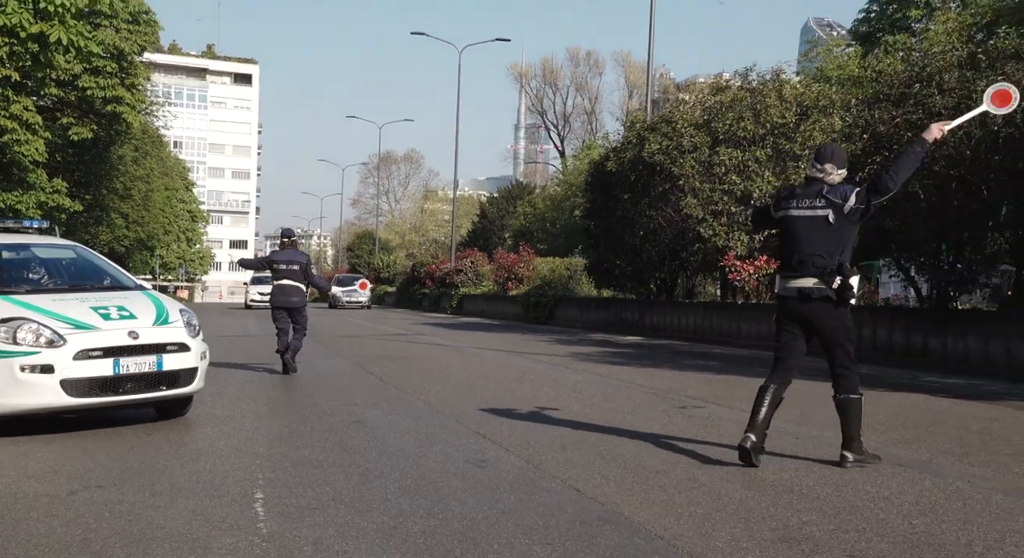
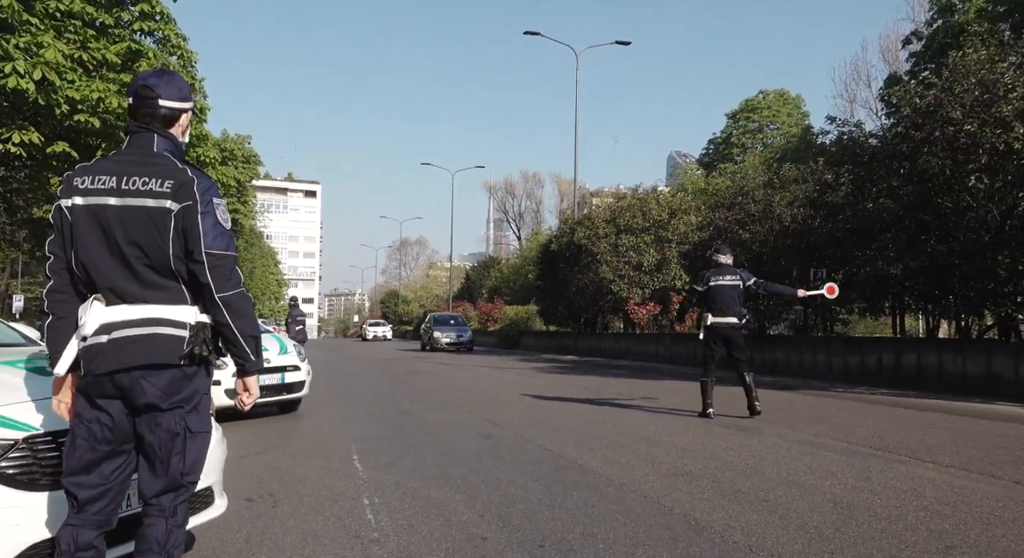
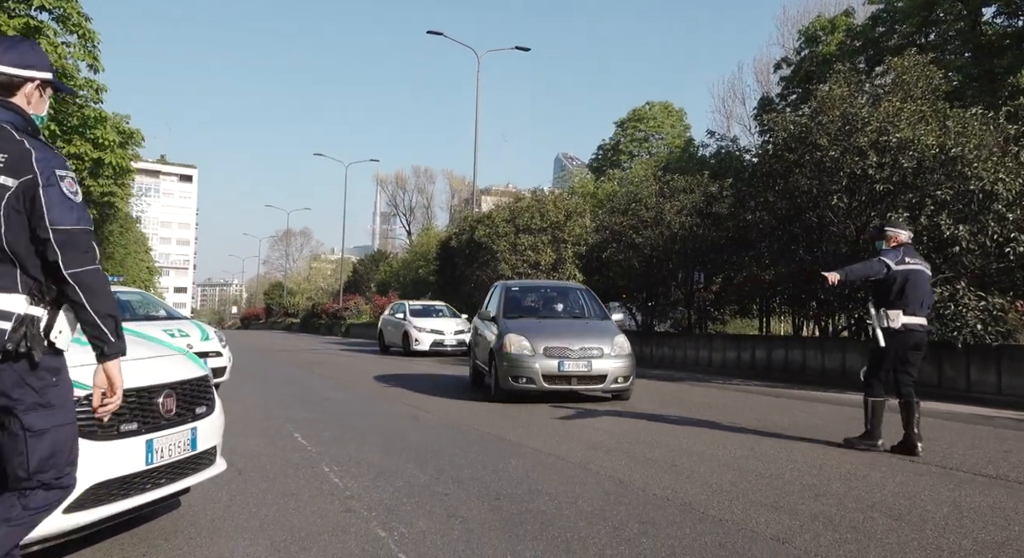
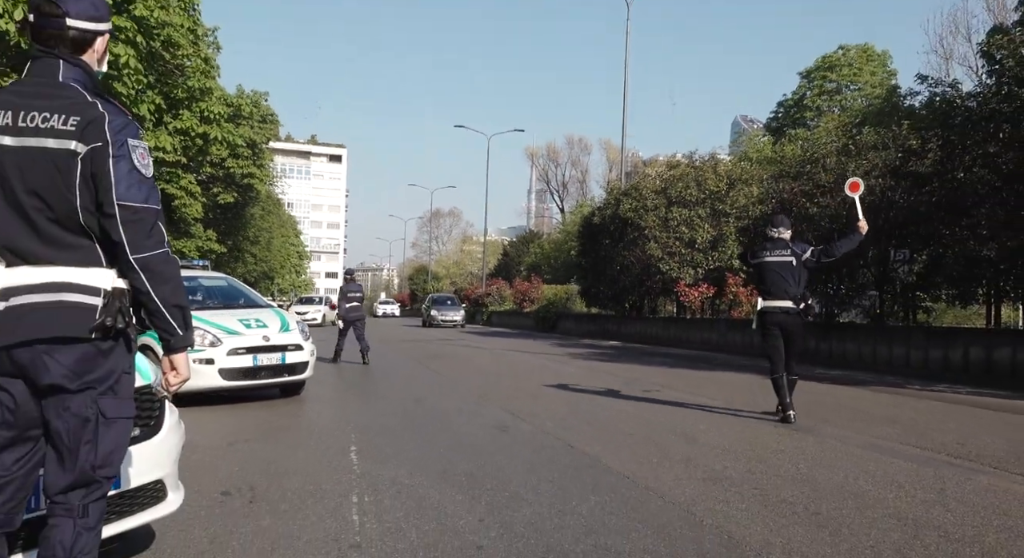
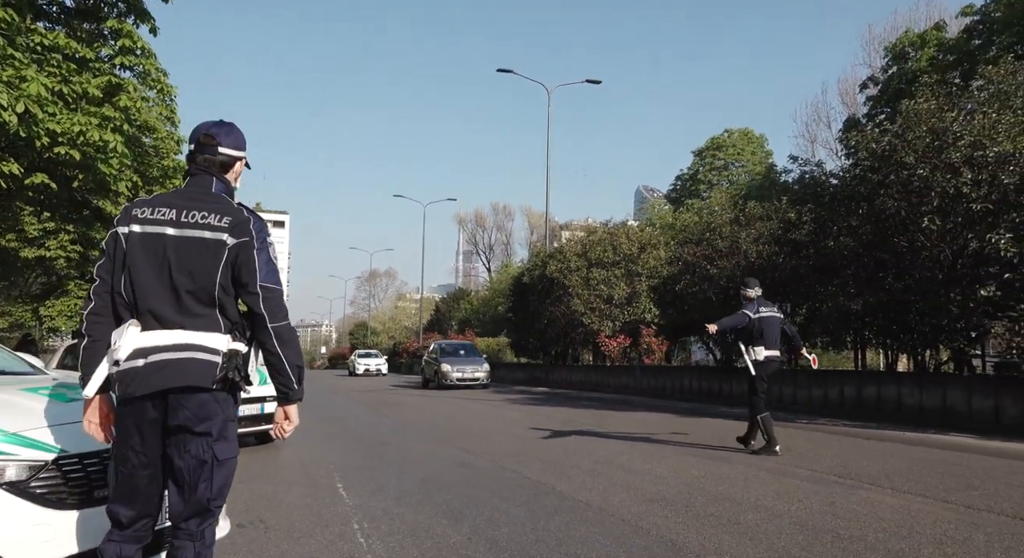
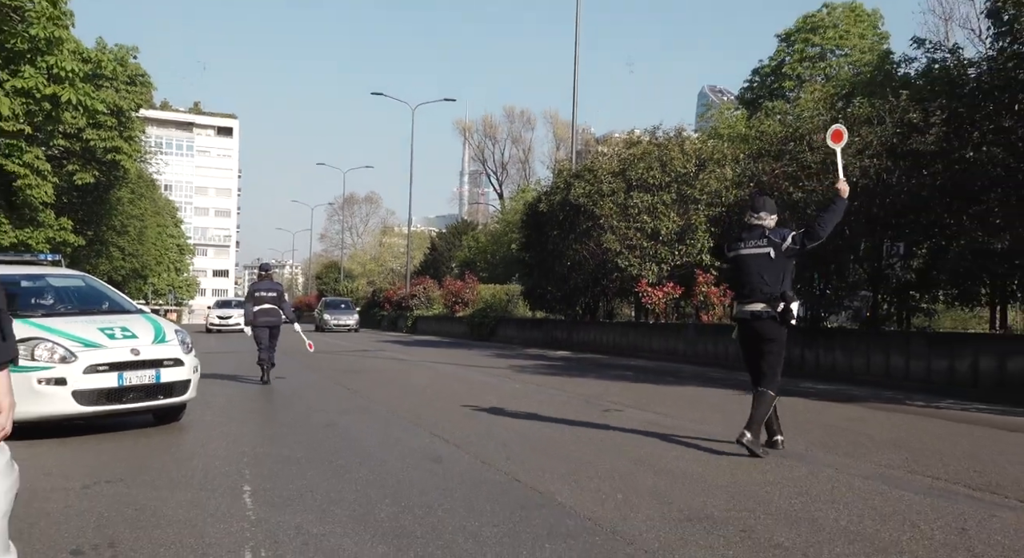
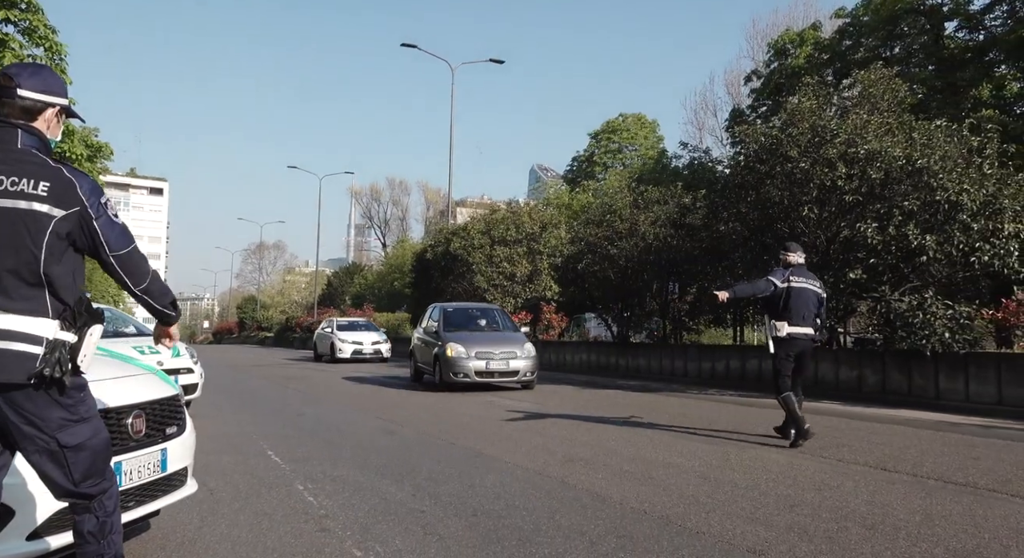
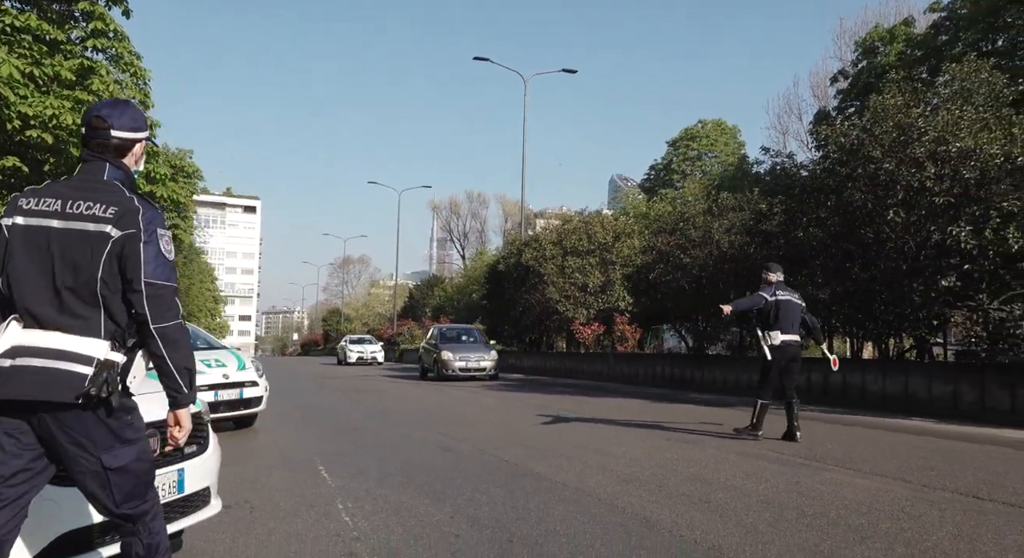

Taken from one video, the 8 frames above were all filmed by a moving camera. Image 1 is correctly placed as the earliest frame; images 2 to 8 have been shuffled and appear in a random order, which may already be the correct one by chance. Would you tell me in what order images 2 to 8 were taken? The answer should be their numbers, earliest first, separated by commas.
6, 4, 2, 5, 8, 7, 3
